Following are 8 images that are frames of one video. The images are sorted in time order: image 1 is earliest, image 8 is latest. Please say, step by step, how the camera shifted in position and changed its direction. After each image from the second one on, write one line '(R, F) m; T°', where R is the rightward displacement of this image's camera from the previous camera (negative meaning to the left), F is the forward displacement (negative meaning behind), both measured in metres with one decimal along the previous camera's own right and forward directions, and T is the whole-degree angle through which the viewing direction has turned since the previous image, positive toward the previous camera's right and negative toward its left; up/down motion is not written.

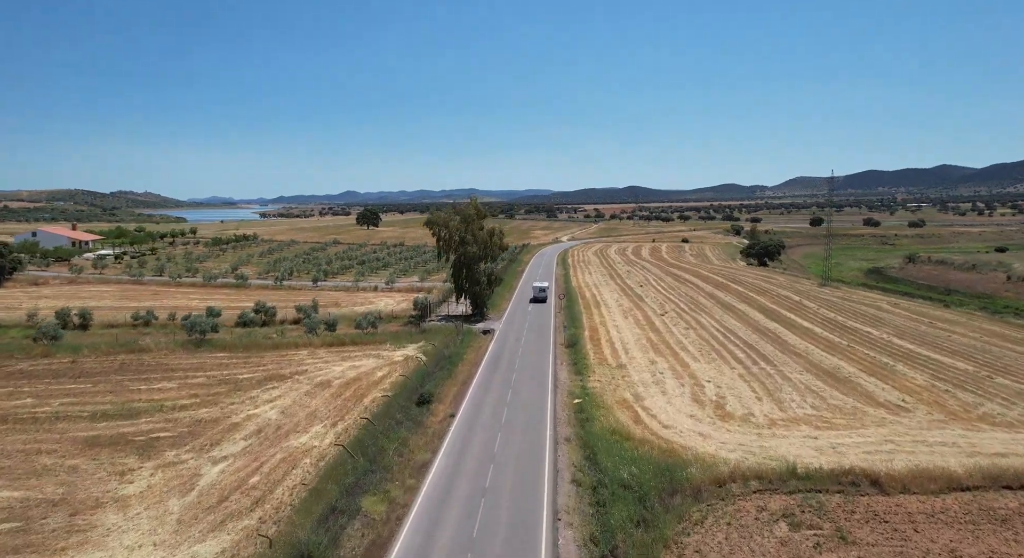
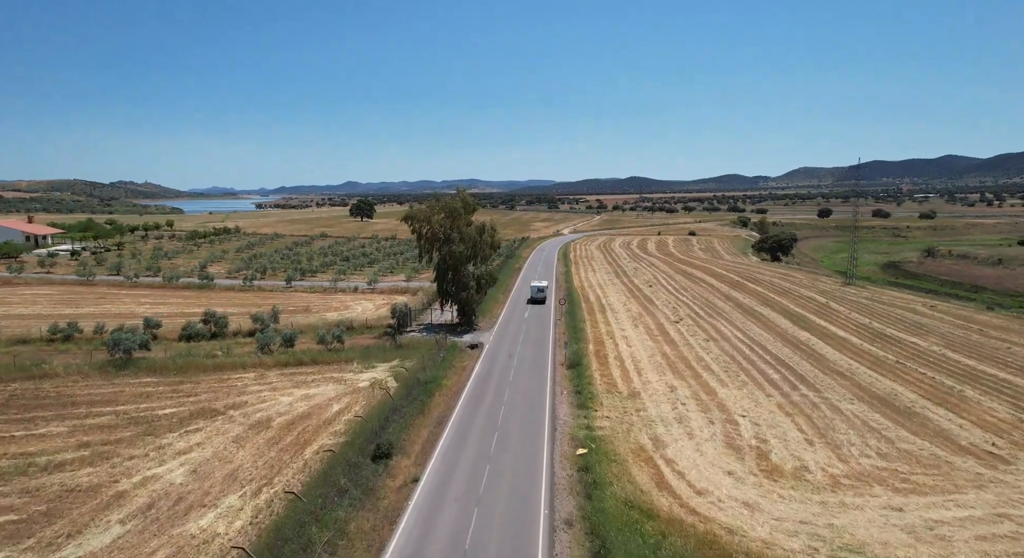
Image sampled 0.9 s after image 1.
(+0.7, +7.7) m; 0°
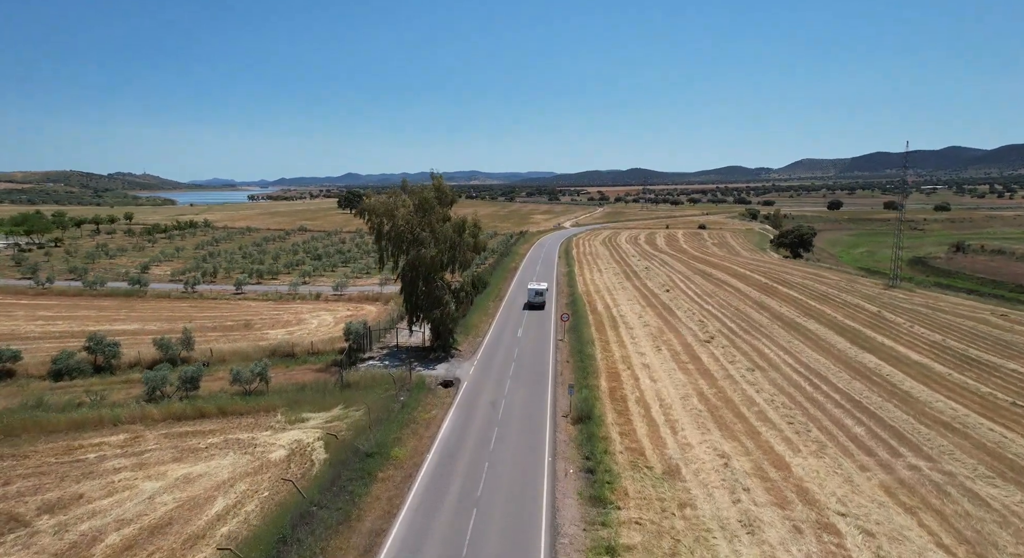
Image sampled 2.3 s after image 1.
(+0.8, +11.4) m; 0°
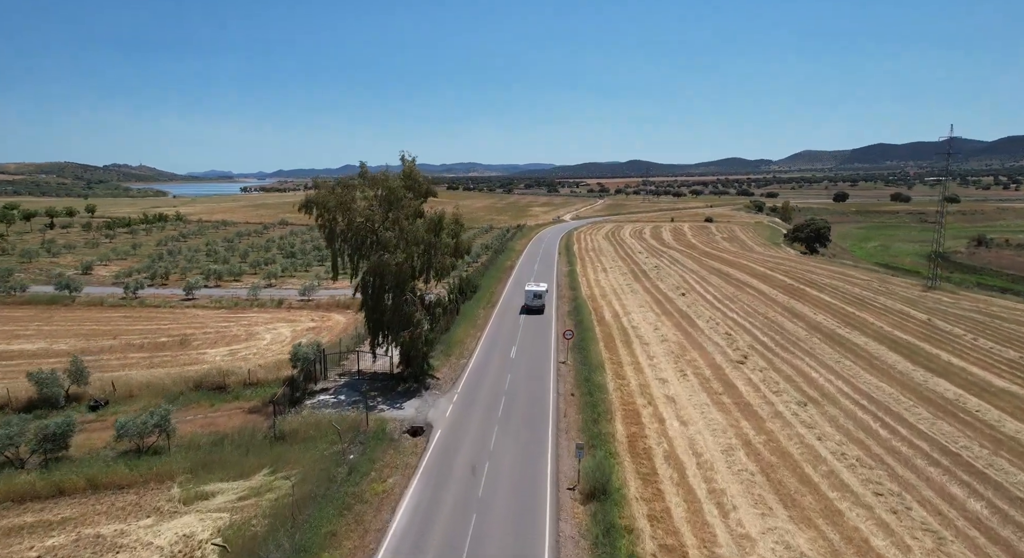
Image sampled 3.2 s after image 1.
(+0.5, +8.2) m; 0°
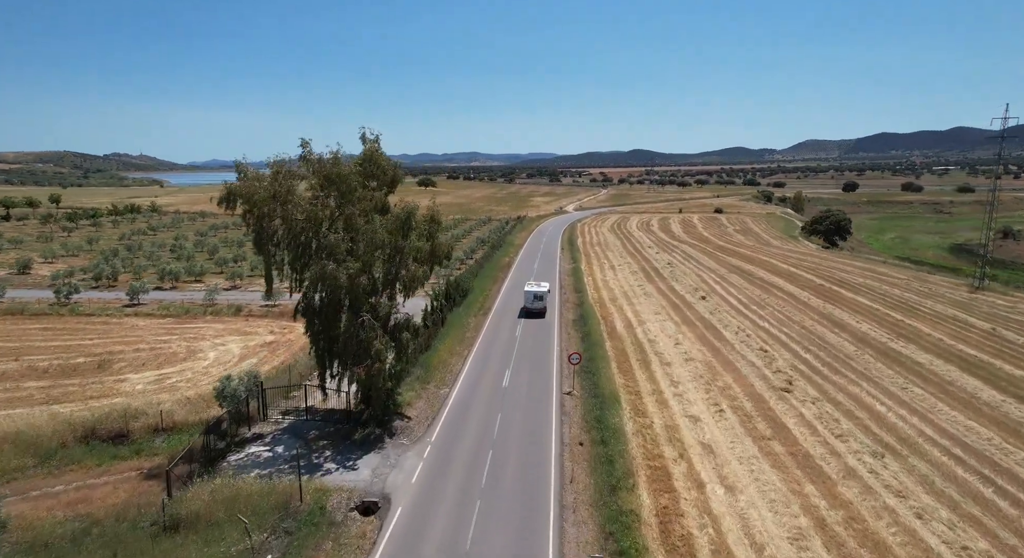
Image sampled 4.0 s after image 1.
(+0.5, +7.3) m; 0°
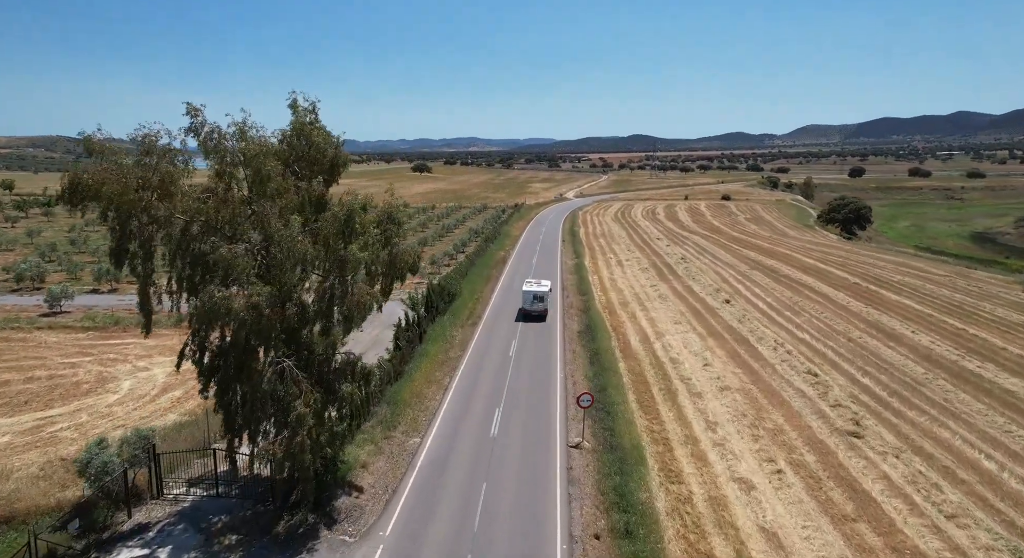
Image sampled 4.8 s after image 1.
(+0.3, +7.2) m; 0°
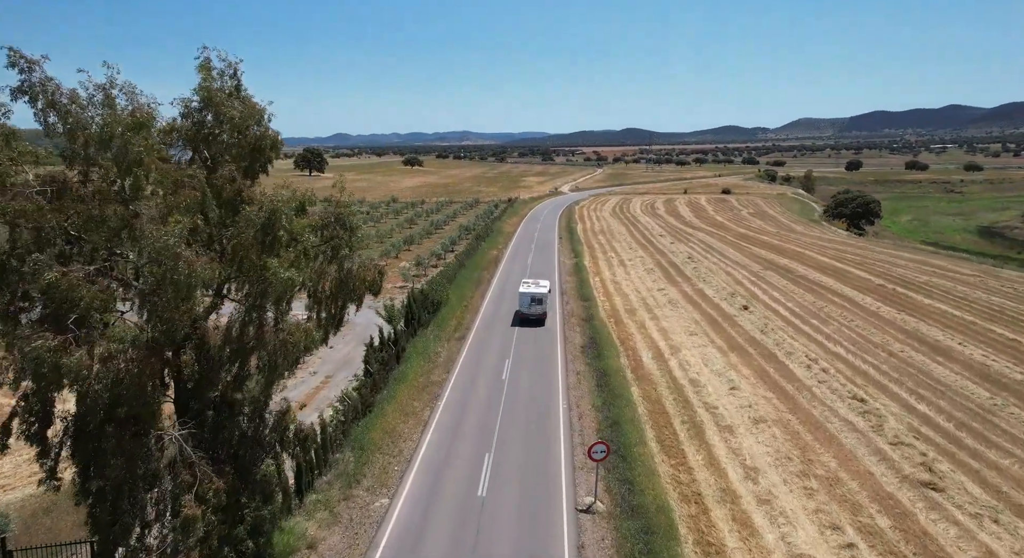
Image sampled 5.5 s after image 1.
(0.0, +5.0) m; +1°
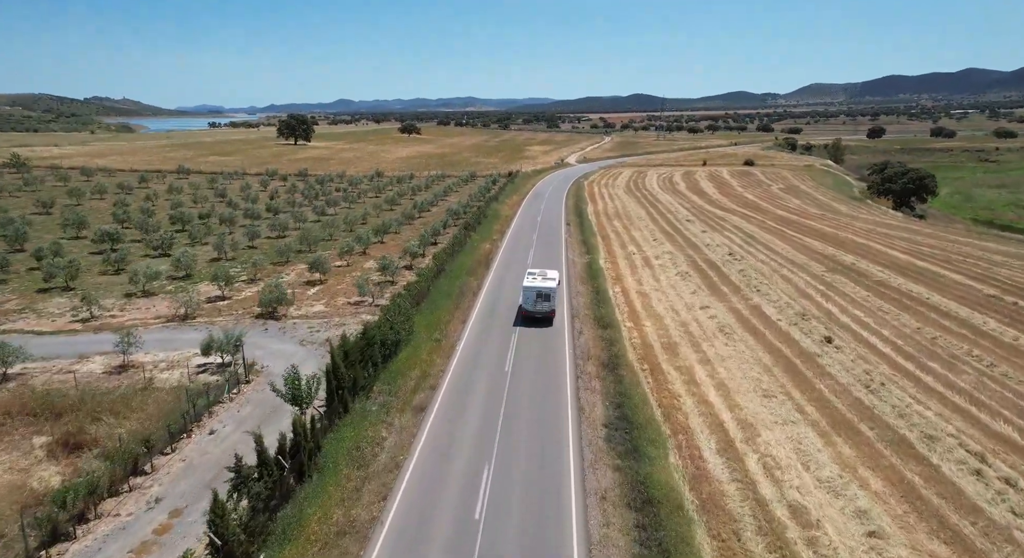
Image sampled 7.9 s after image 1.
(+0.7, +12.3) m; 0°
